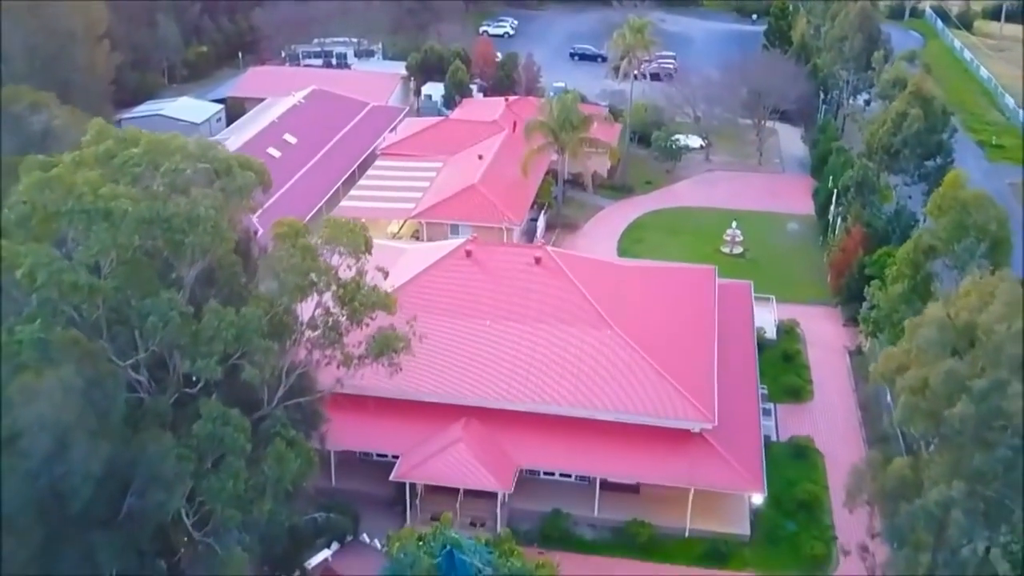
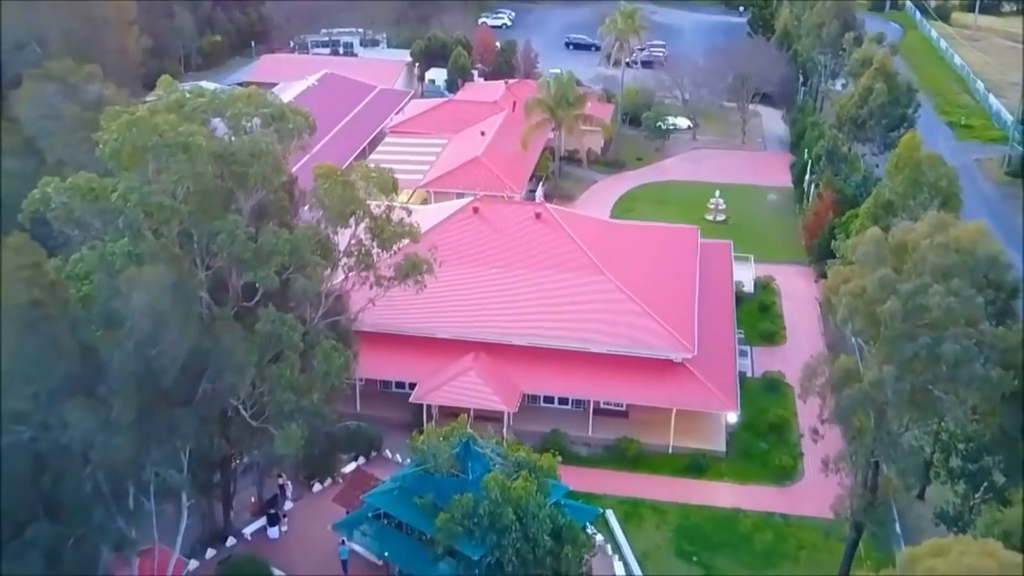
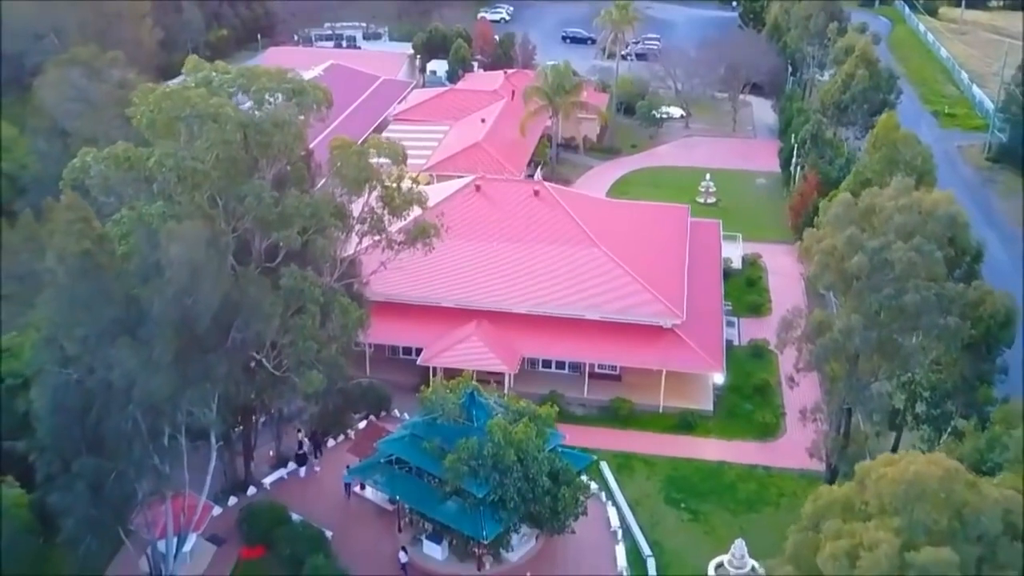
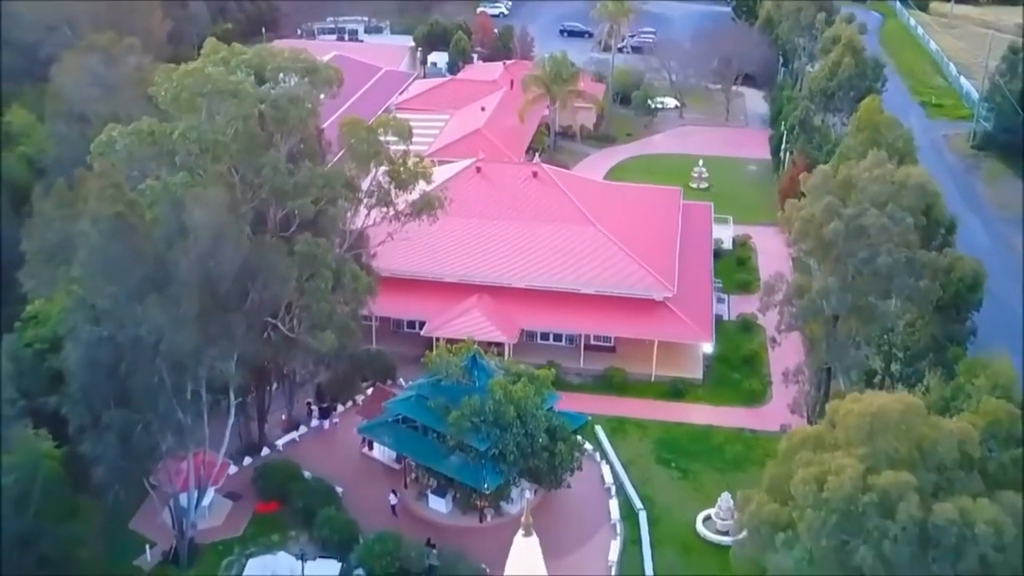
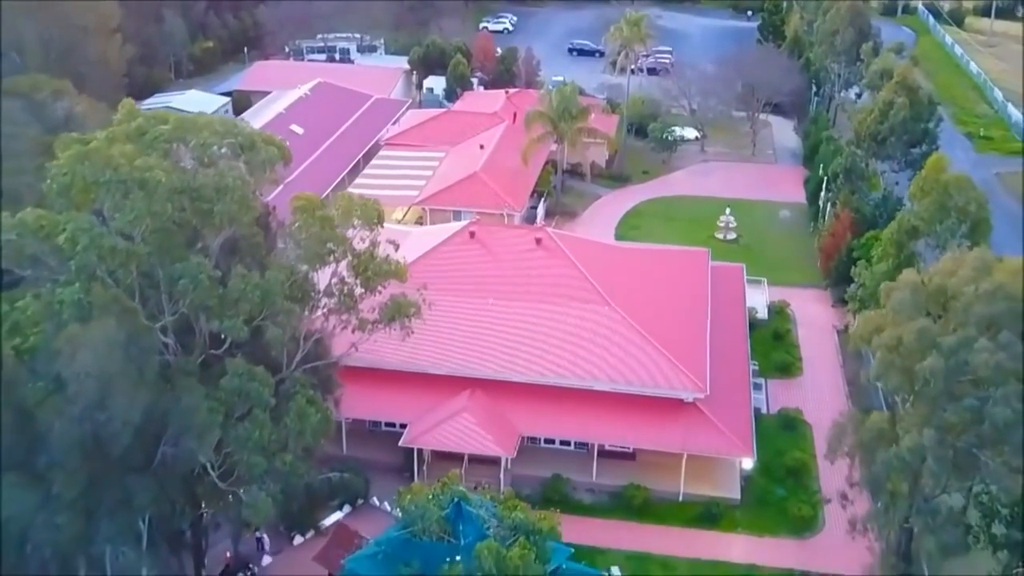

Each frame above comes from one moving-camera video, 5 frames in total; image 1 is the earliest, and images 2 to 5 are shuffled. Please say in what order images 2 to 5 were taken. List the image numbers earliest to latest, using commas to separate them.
5, 2, 3, 4
